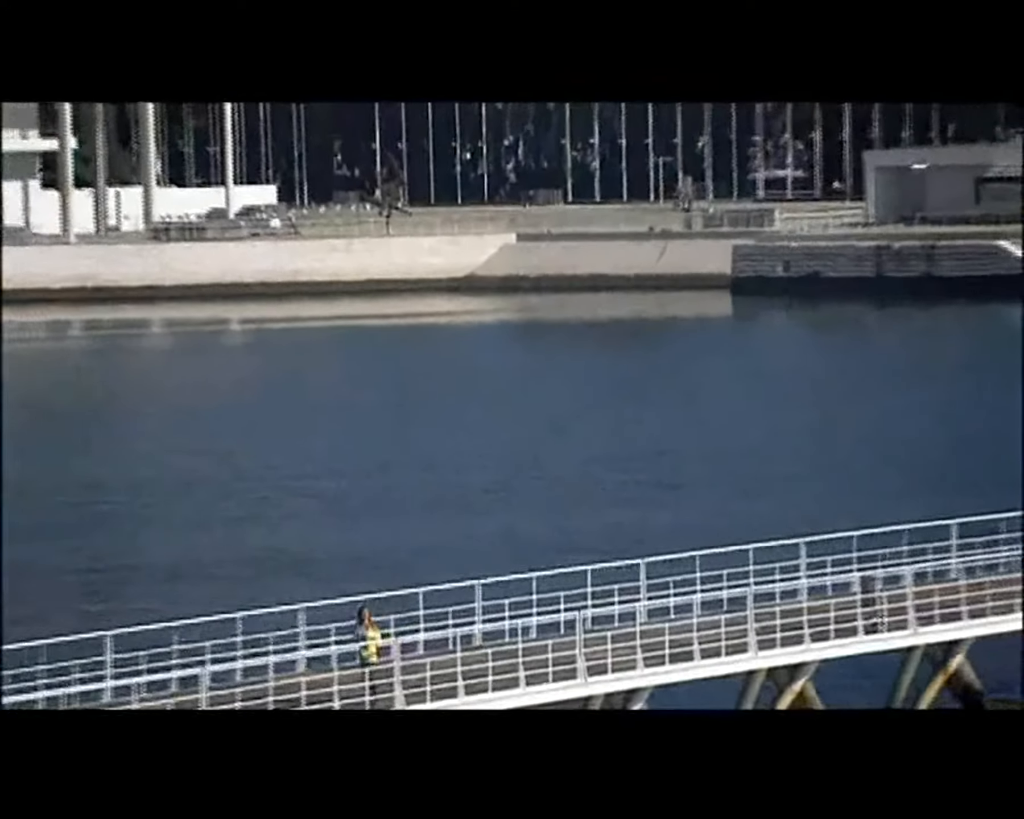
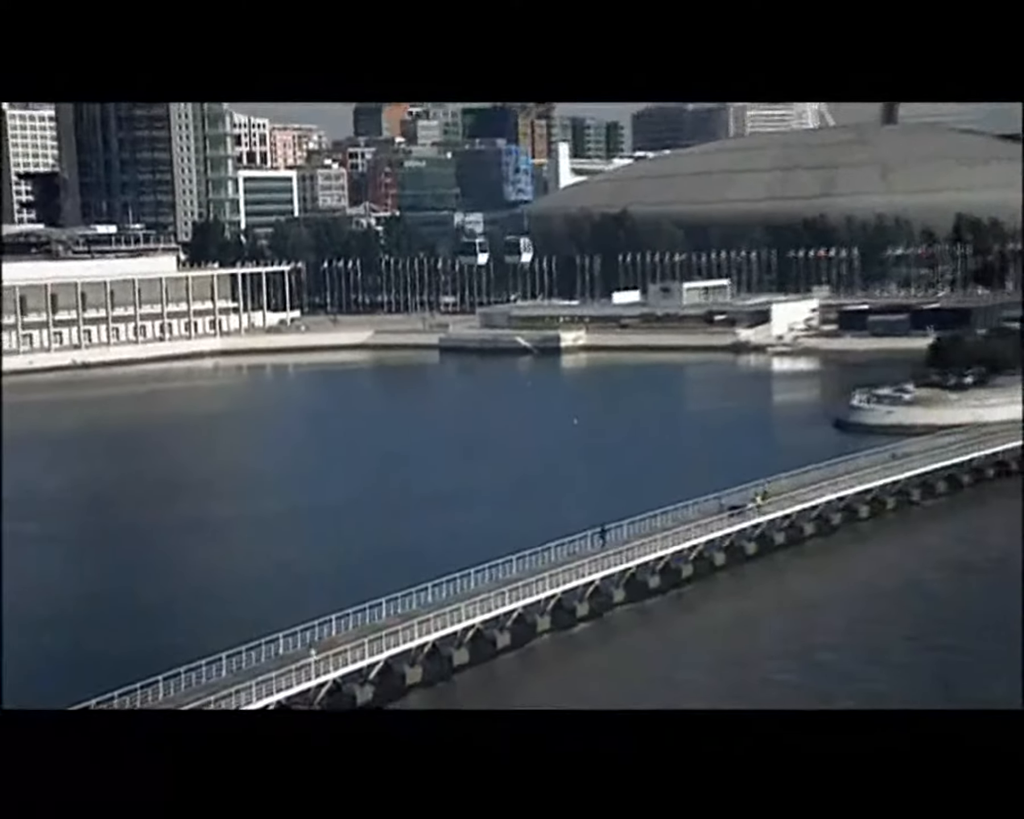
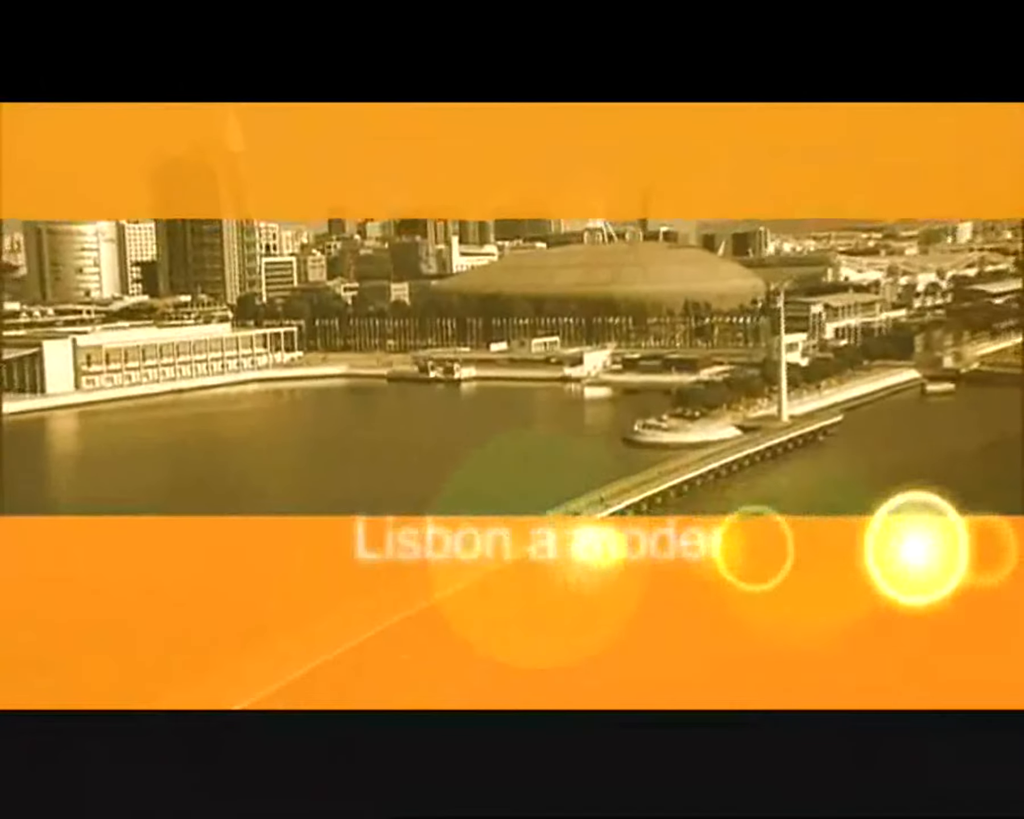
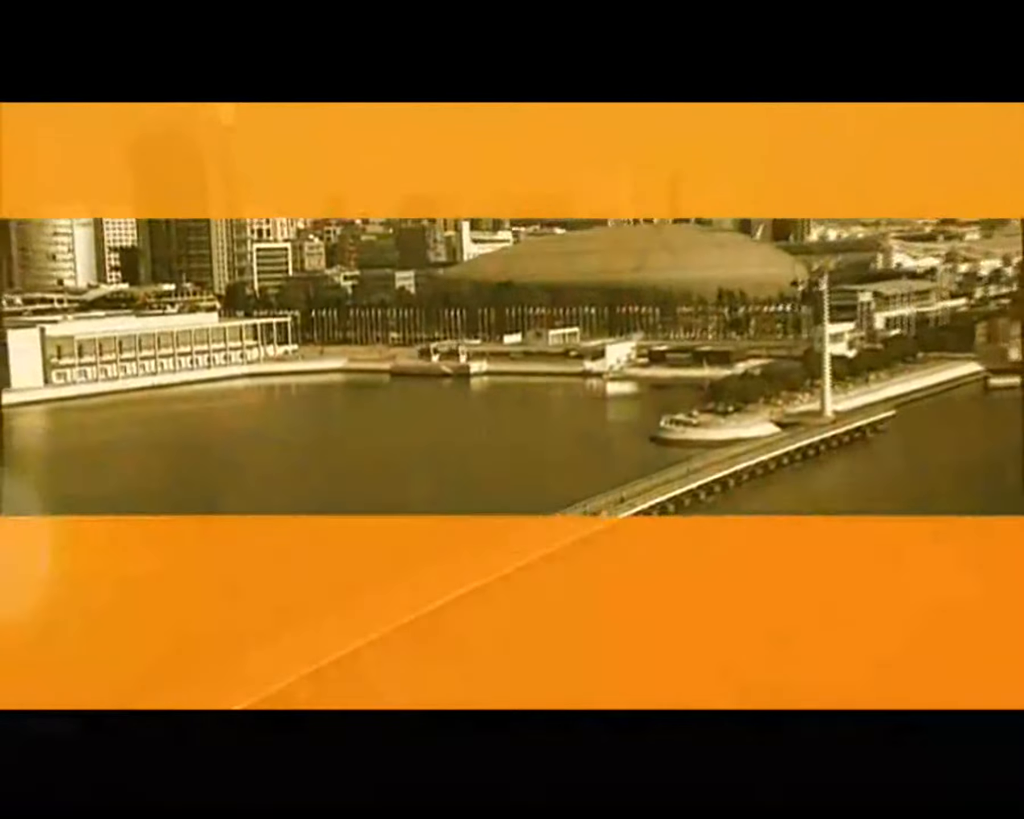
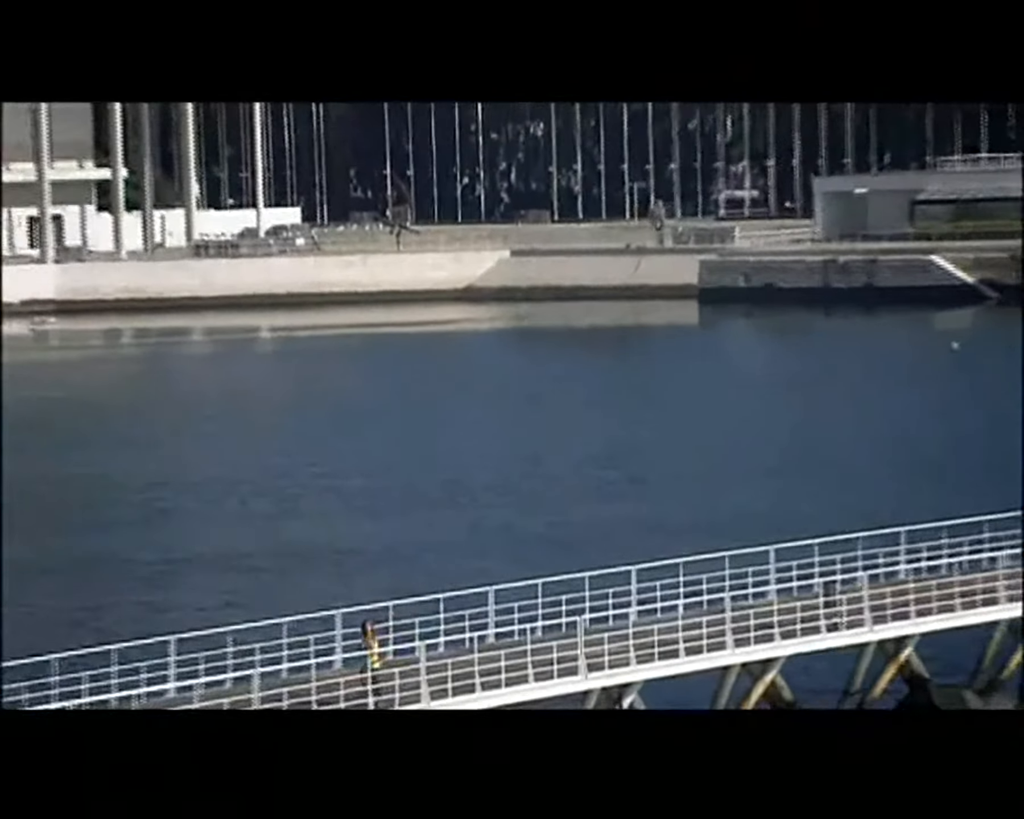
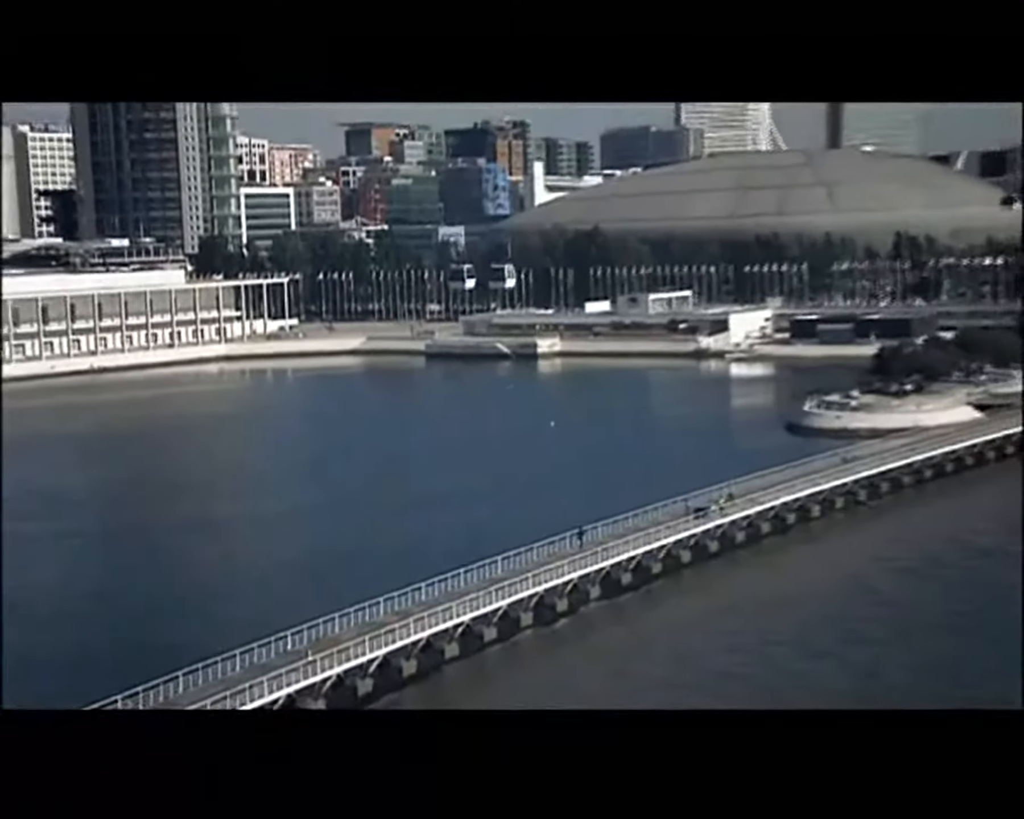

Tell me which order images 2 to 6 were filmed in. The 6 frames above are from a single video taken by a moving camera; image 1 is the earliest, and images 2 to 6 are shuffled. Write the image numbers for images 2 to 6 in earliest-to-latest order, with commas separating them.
5, 2, 6, 4, 3
